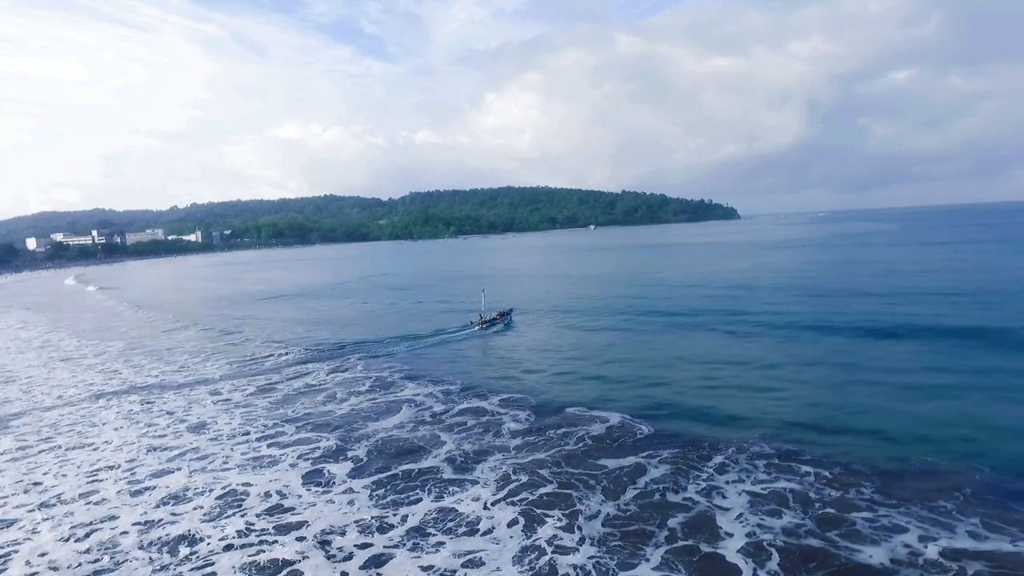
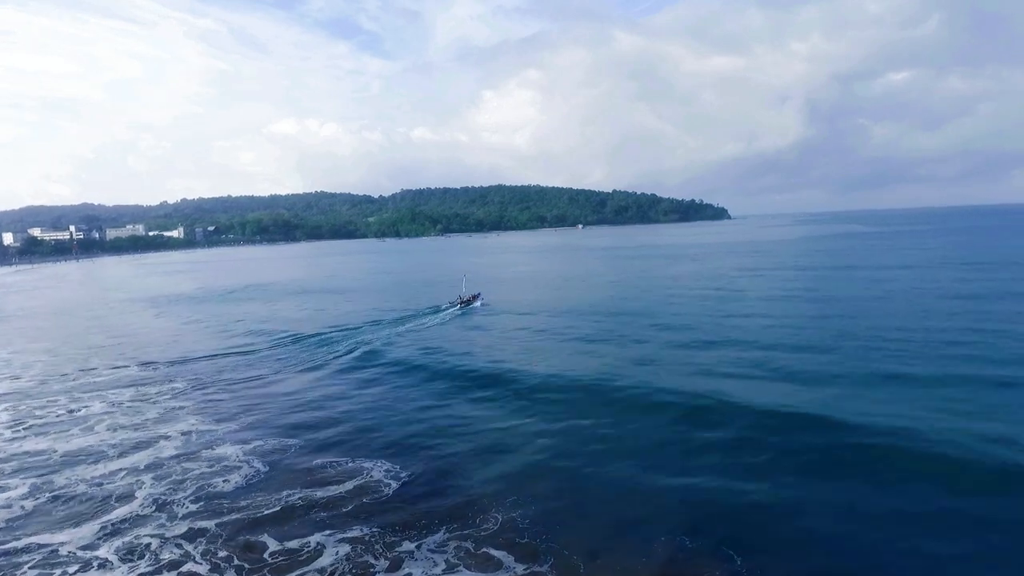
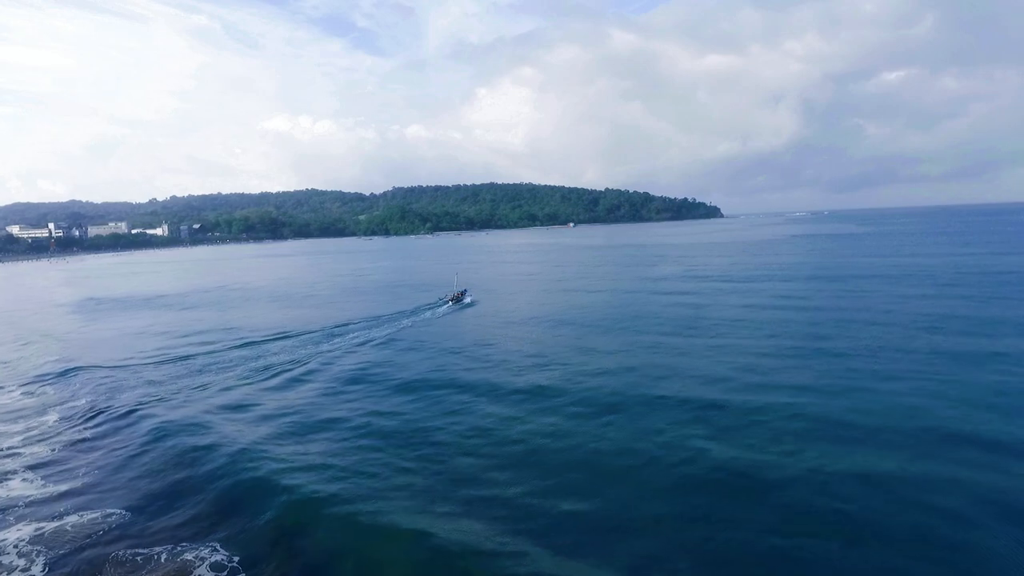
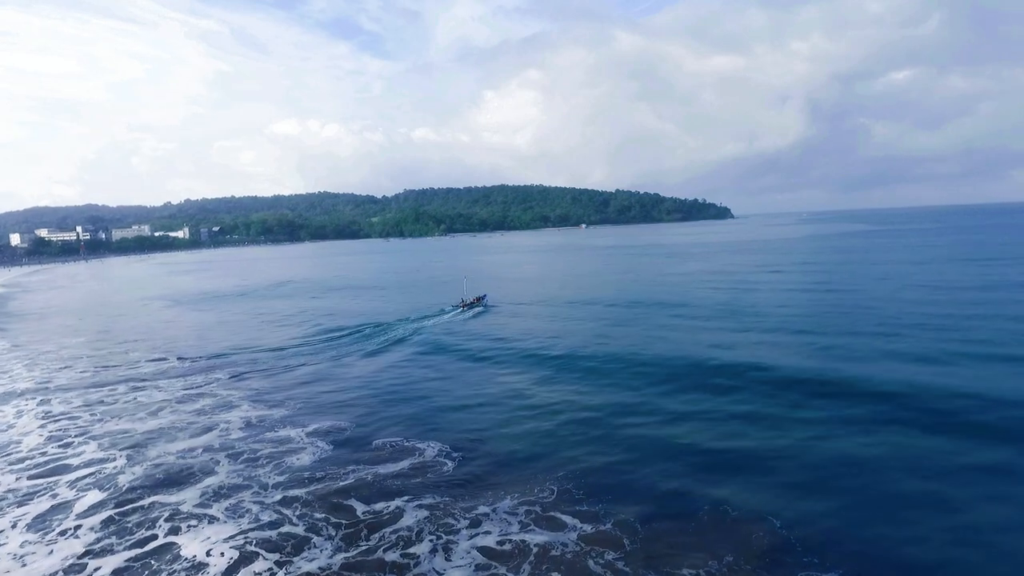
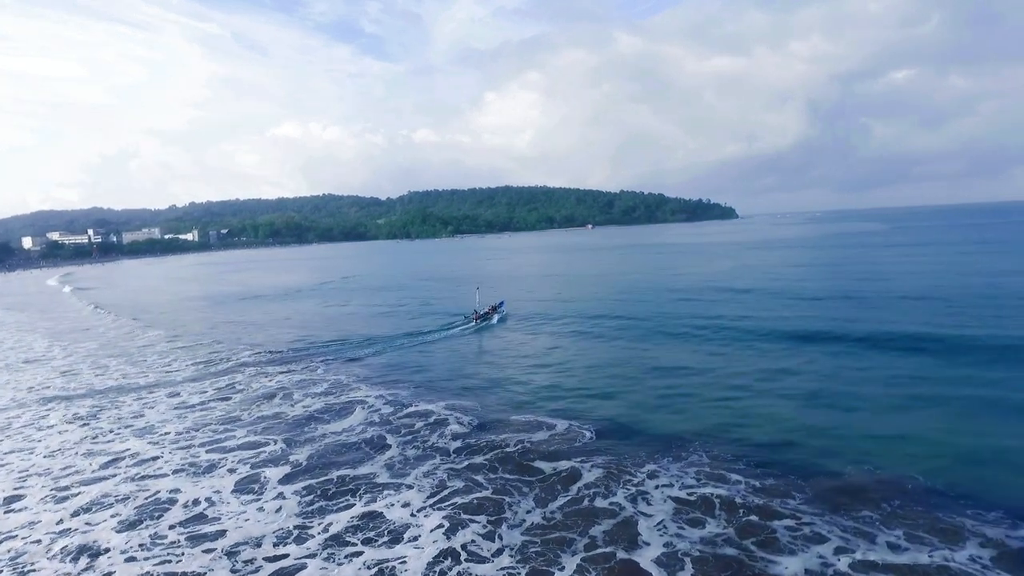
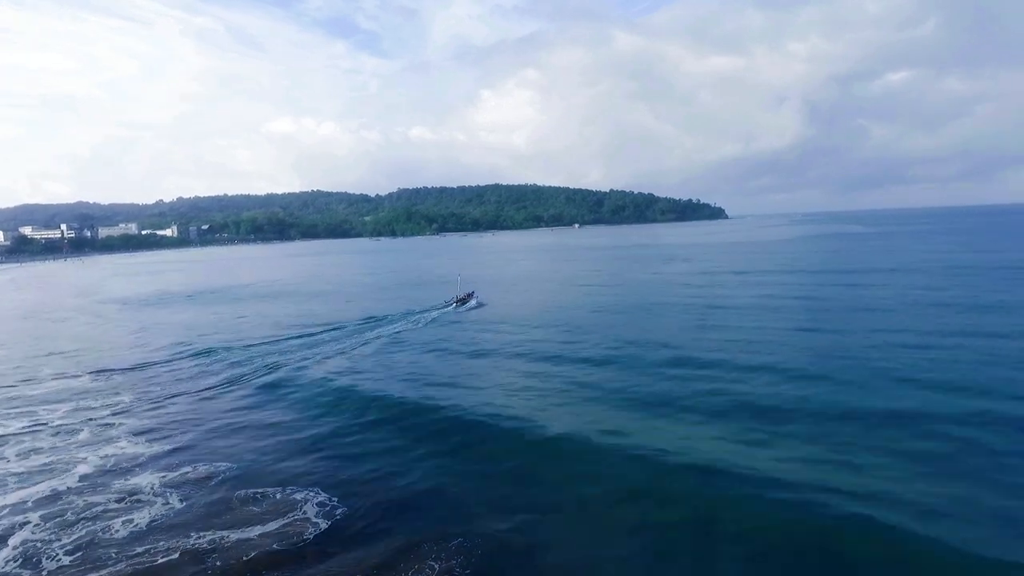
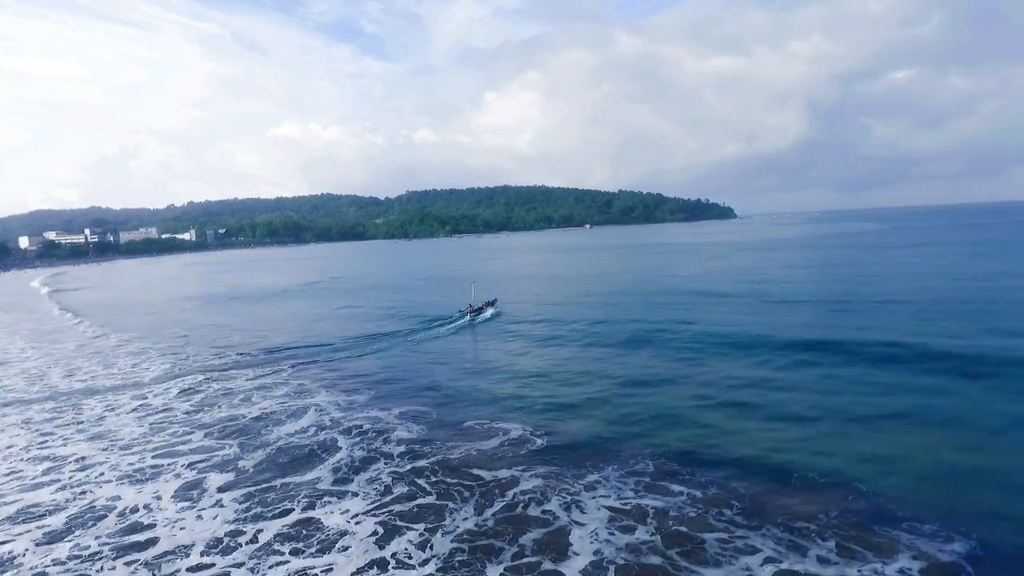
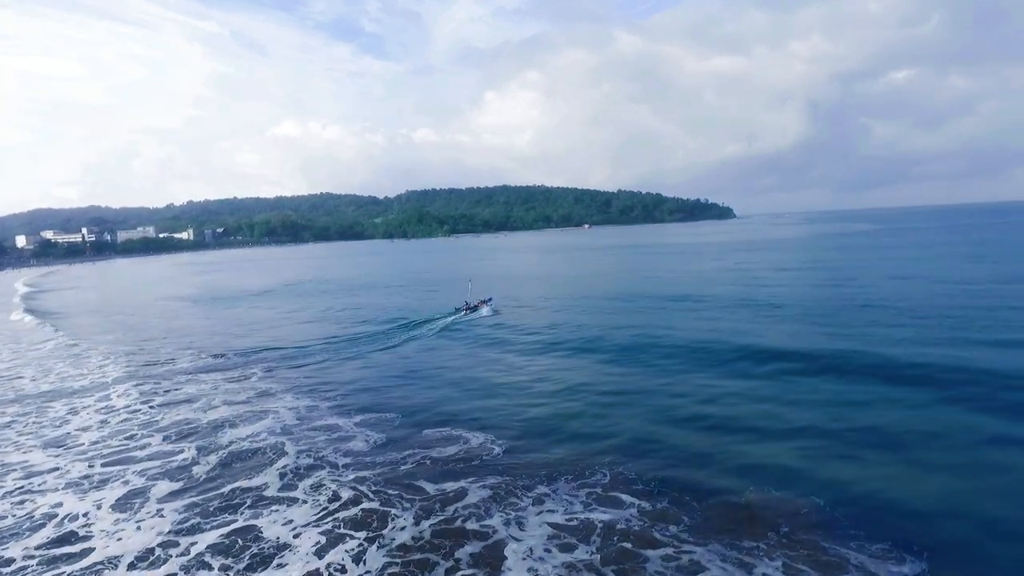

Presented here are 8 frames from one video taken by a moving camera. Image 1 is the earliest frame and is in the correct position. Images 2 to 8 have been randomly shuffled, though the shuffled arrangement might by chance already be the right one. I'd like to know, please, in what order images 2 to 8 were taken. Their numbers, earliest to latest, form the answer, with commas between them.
5, 7, 8, 4, 2, 6, 3
